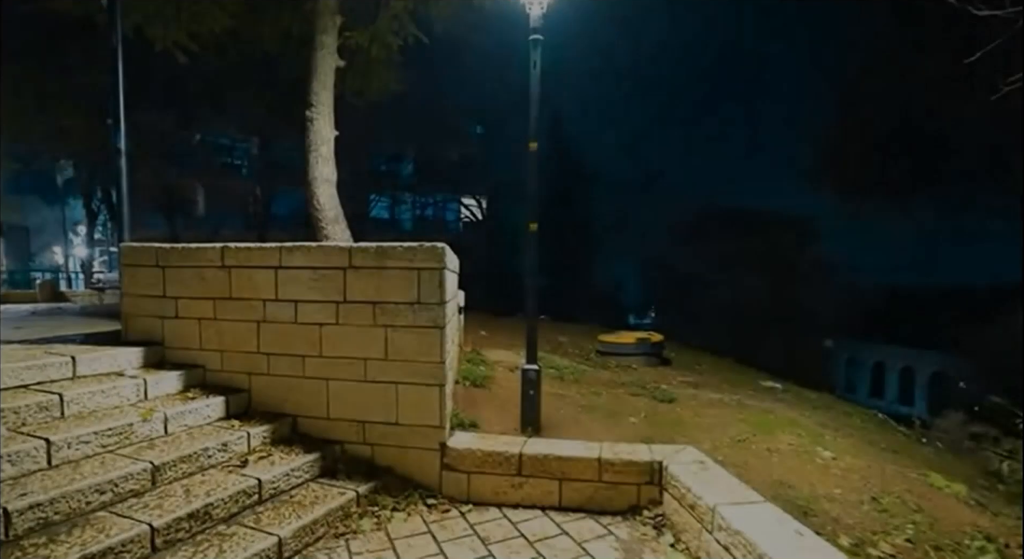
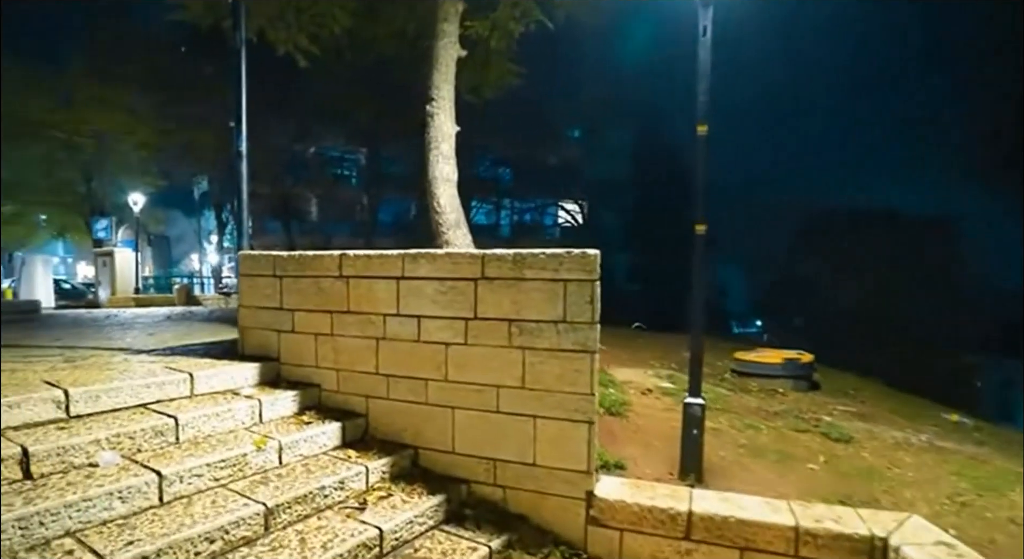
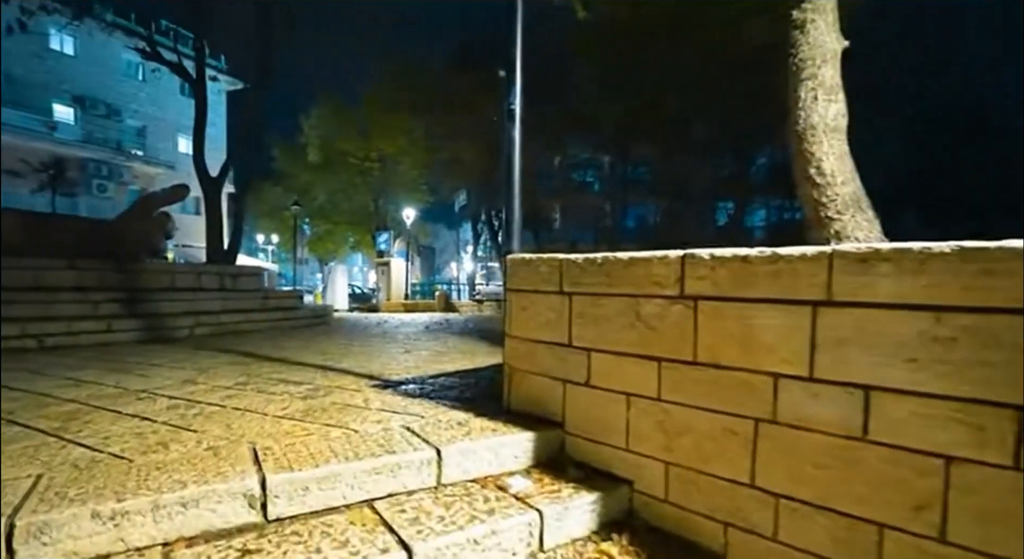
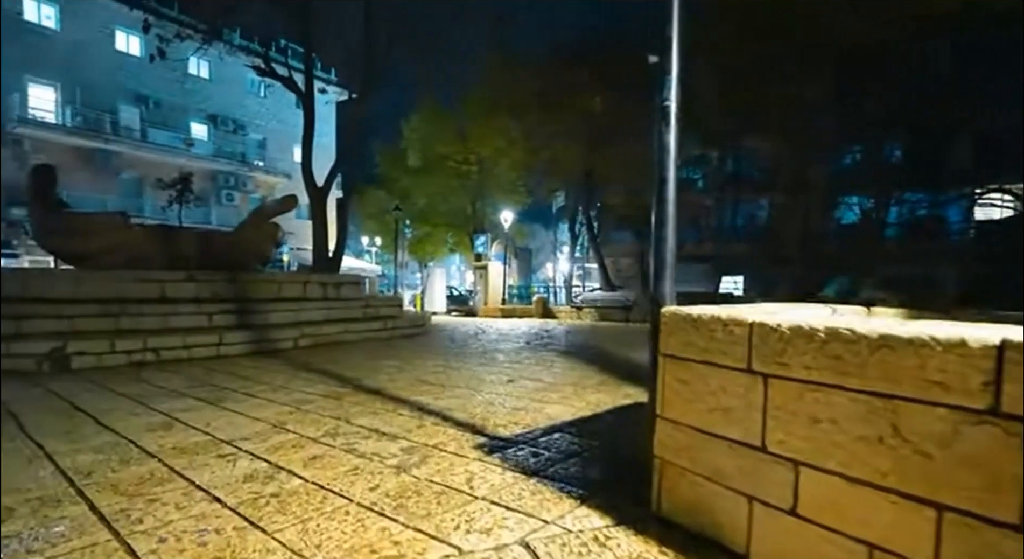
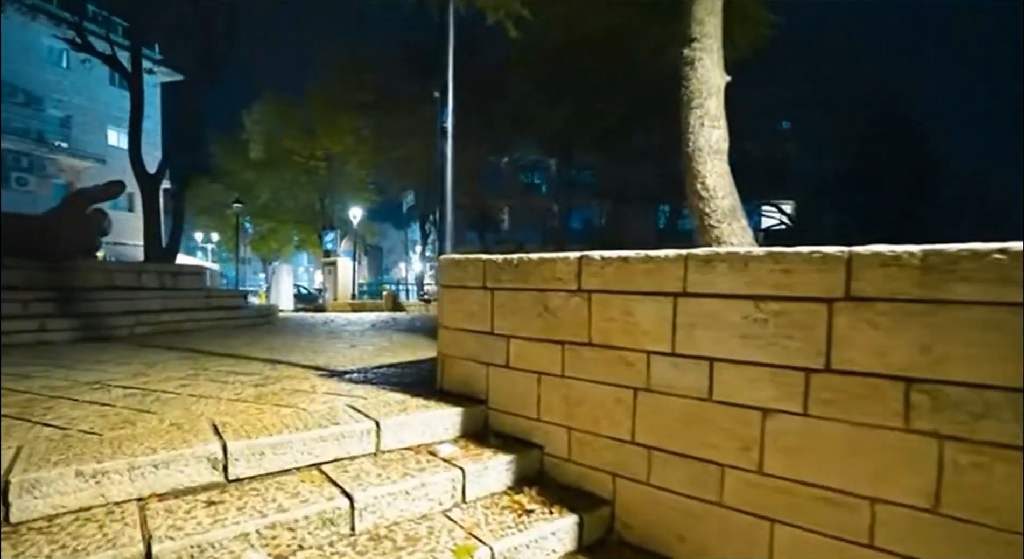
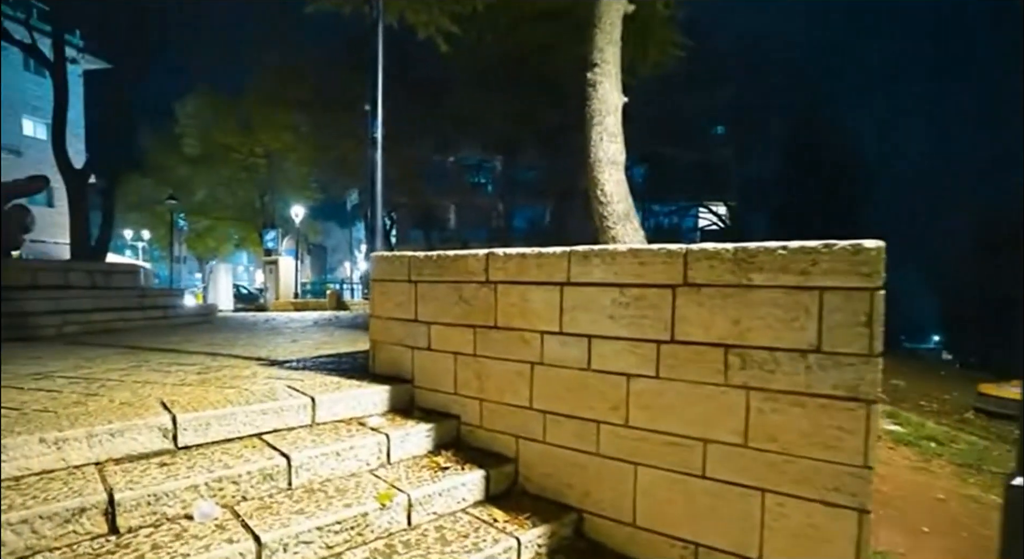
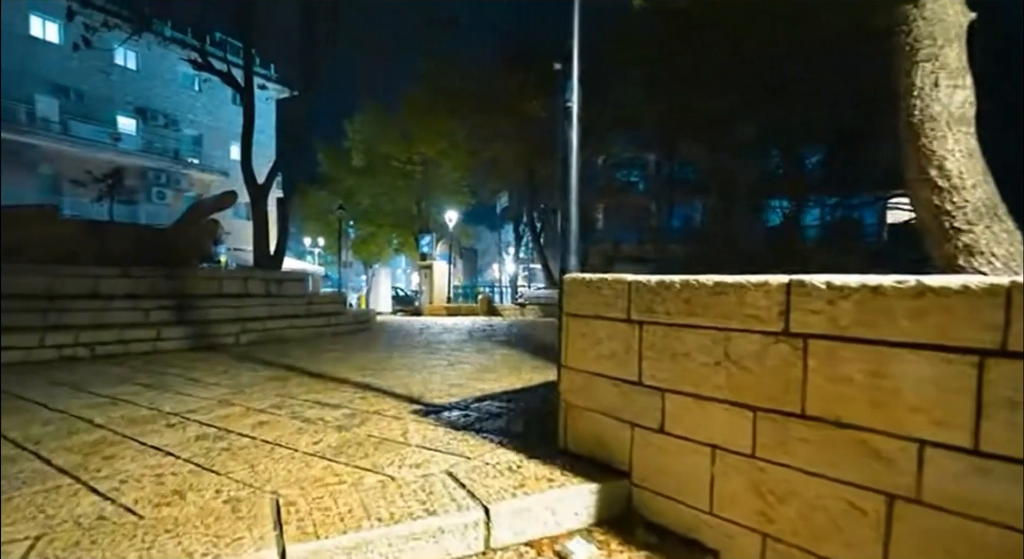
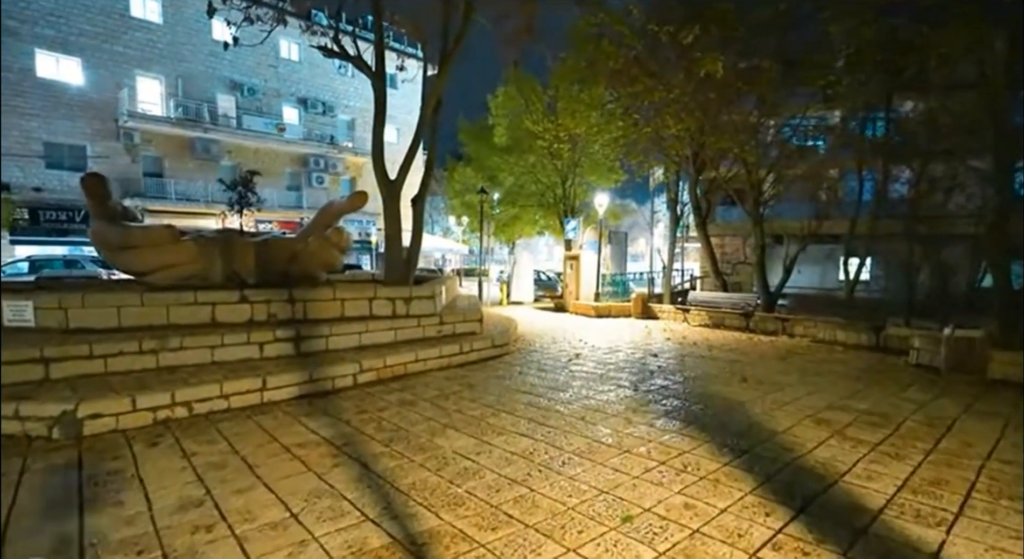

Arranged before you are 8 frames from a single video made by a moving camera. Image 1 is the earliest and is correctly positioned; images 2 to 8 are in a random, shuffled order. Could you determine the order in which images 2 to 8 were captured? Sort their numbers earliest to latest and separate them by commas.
2, 6, 5, 3, 7, 4, 8
